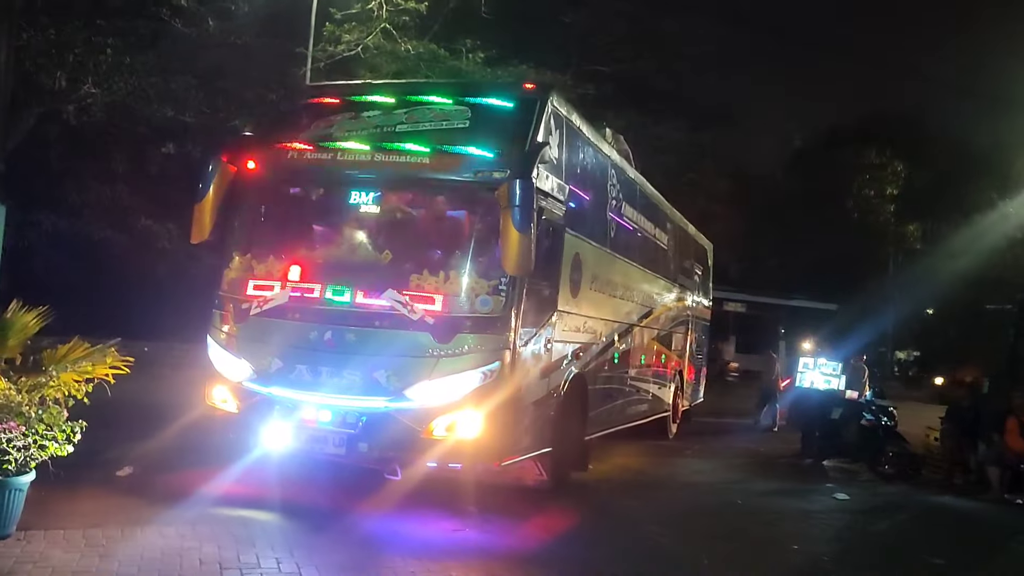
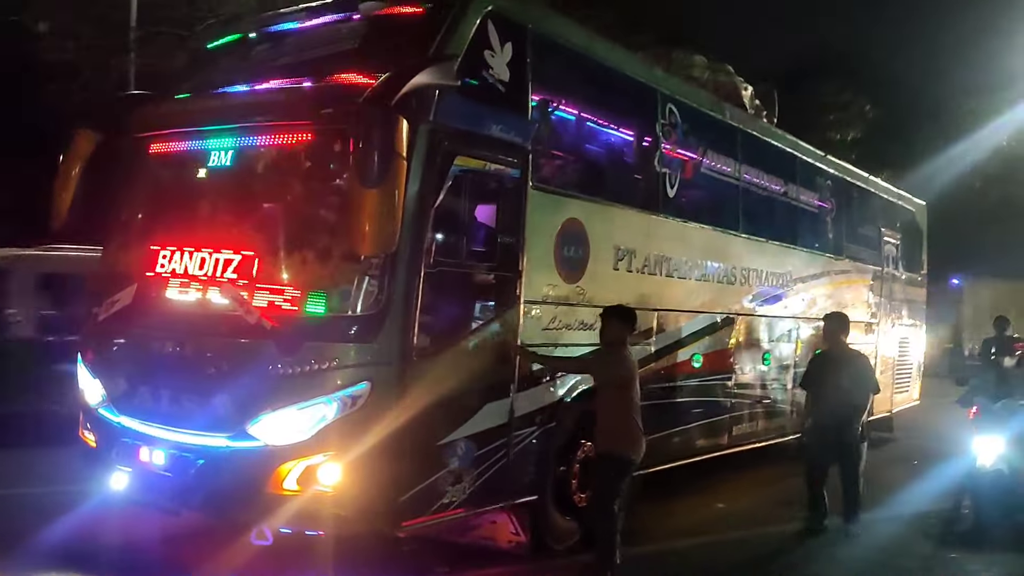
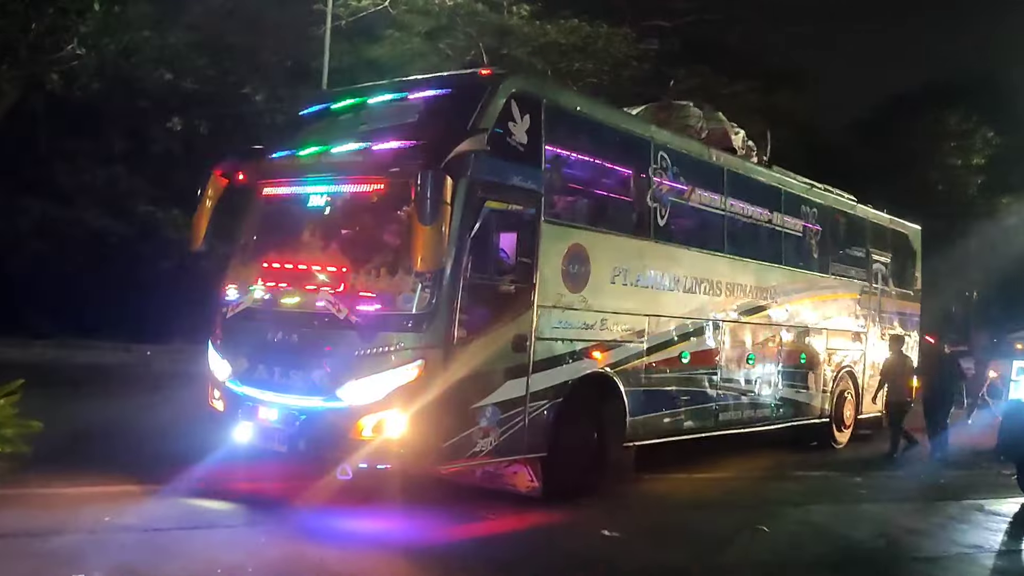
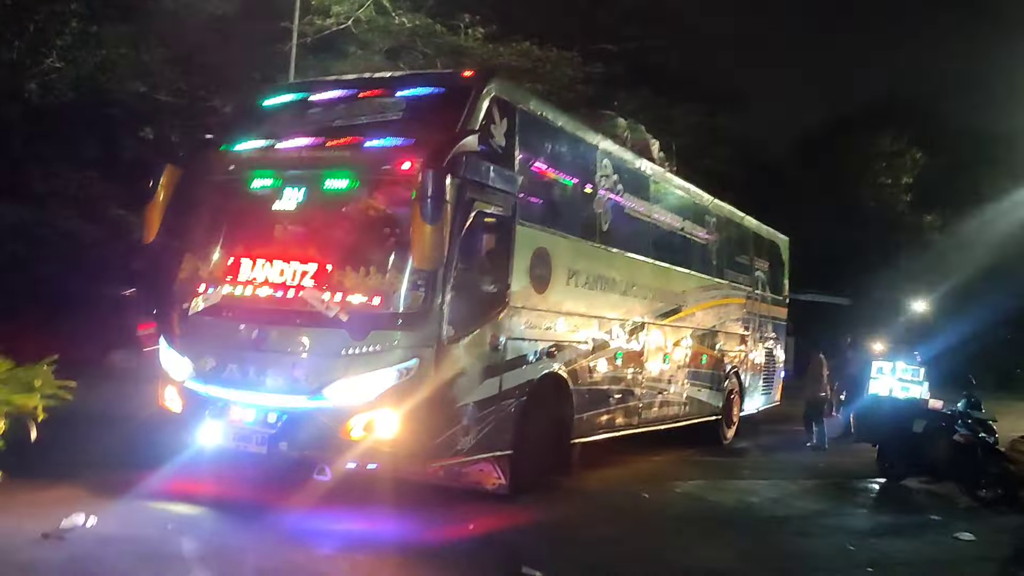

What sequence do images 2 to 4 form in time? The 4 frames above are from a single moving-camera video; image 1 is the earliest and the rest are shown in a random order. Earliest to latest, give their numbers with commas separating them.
4, 3, 2
